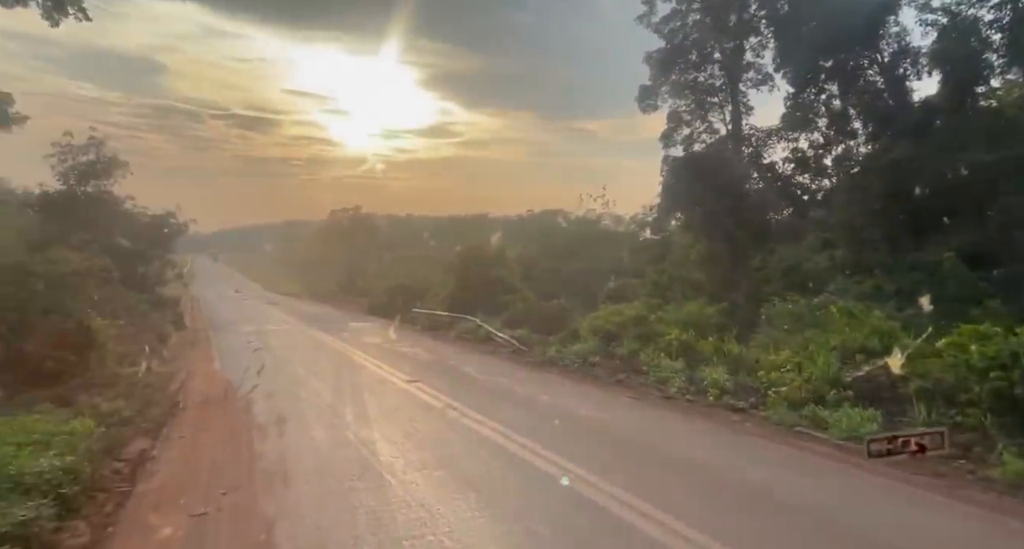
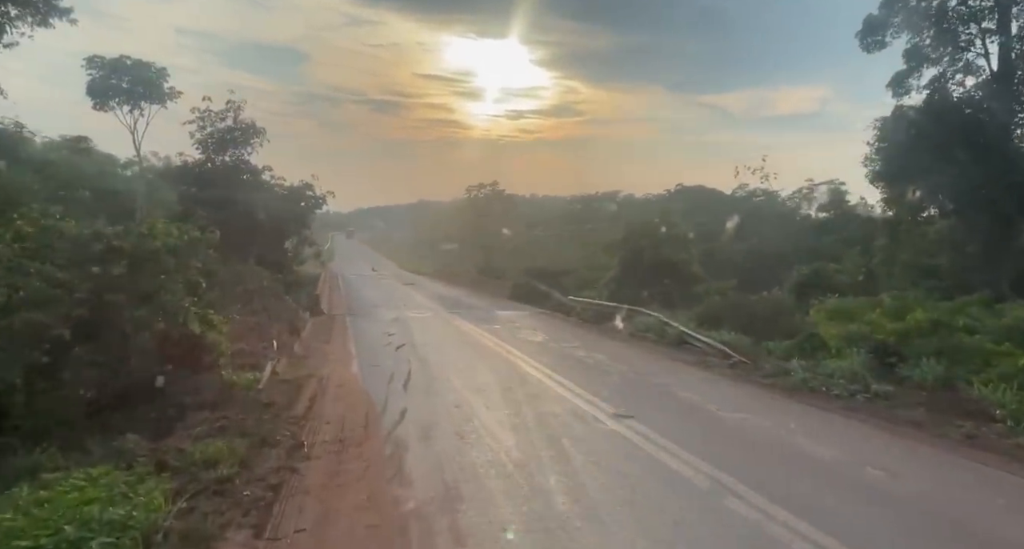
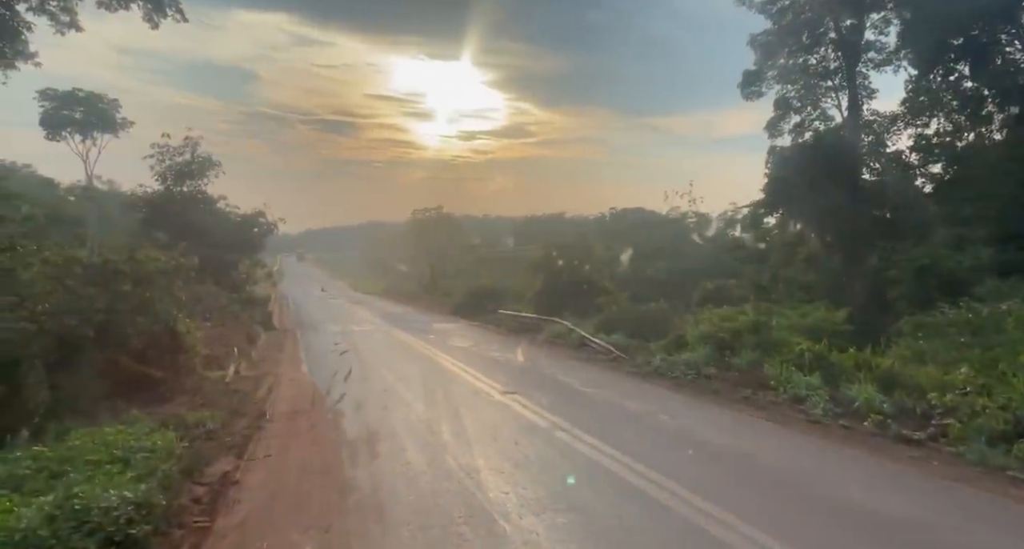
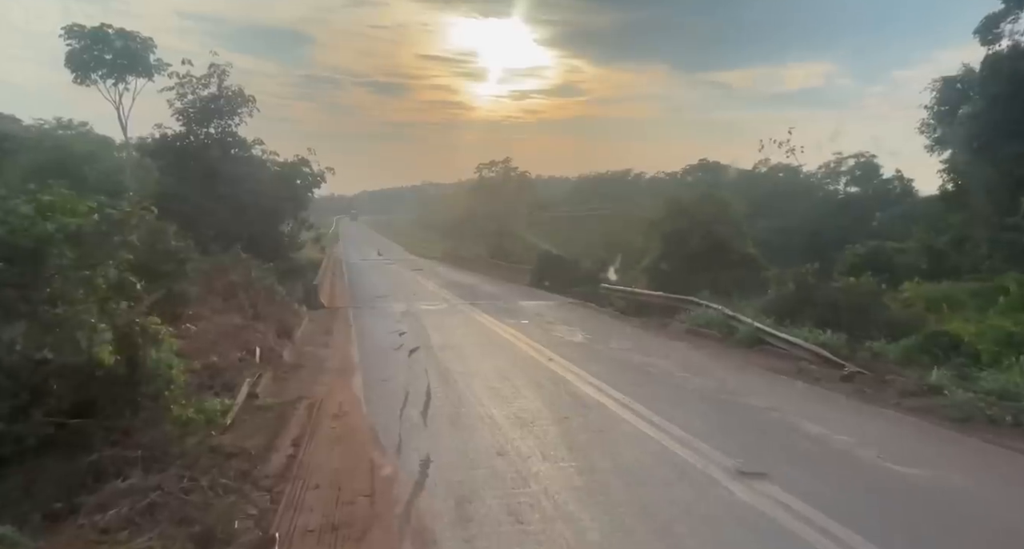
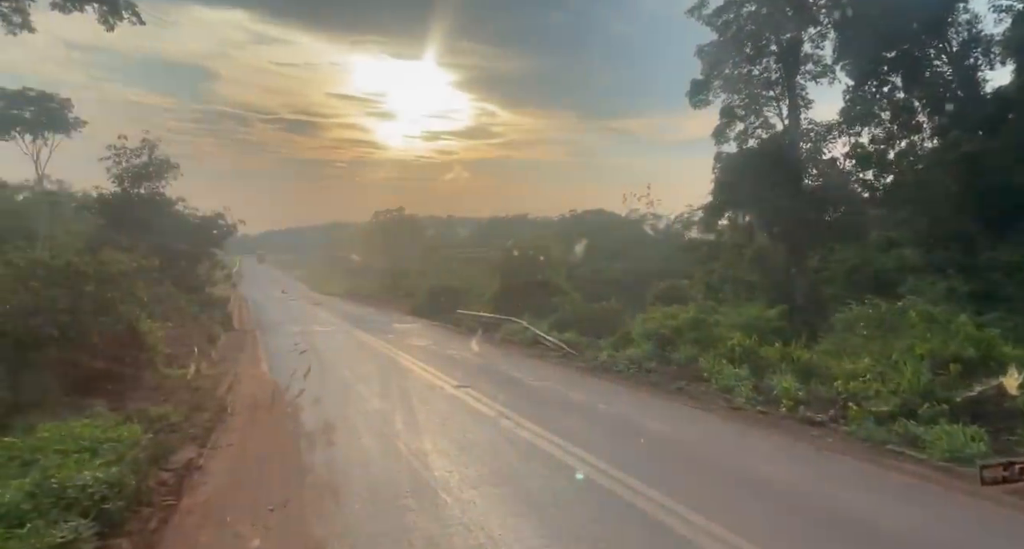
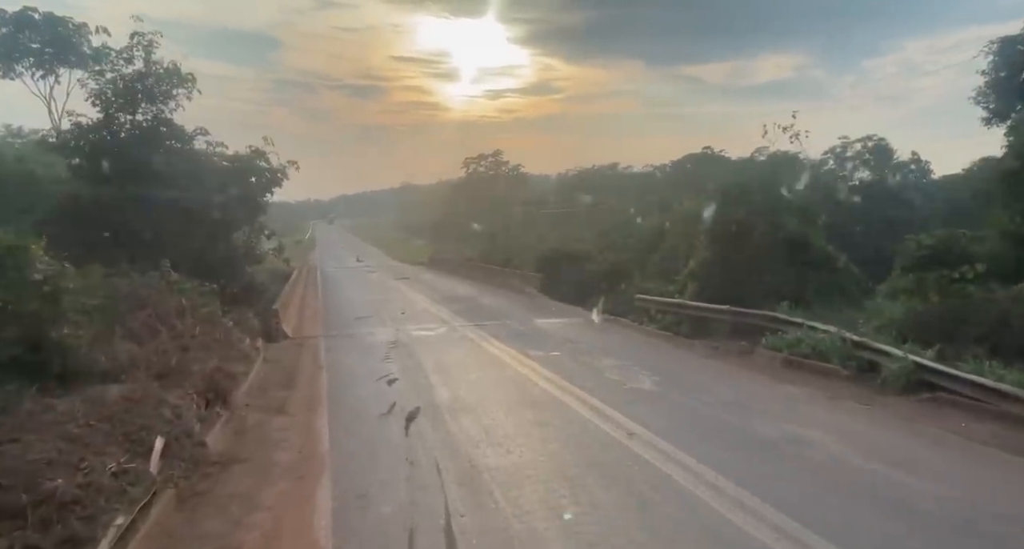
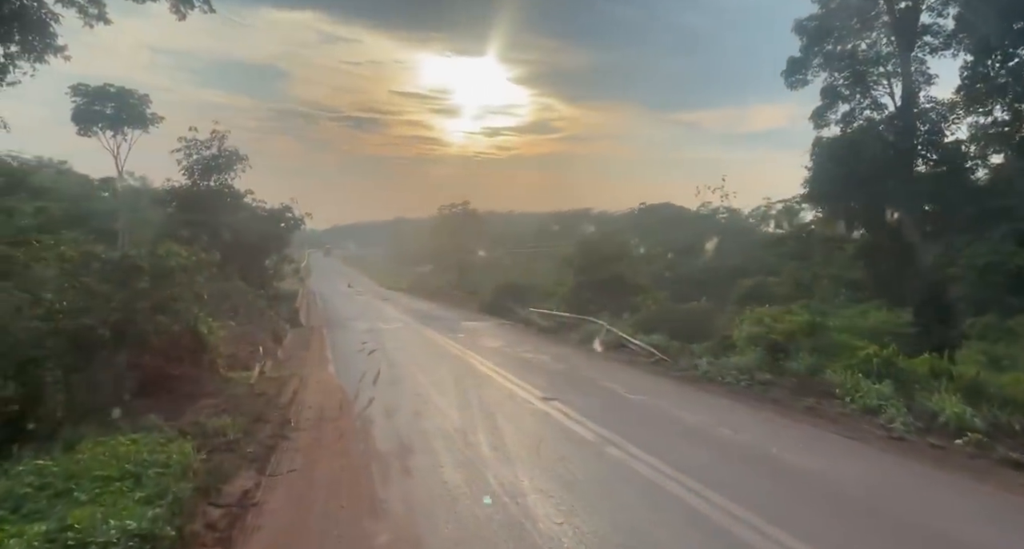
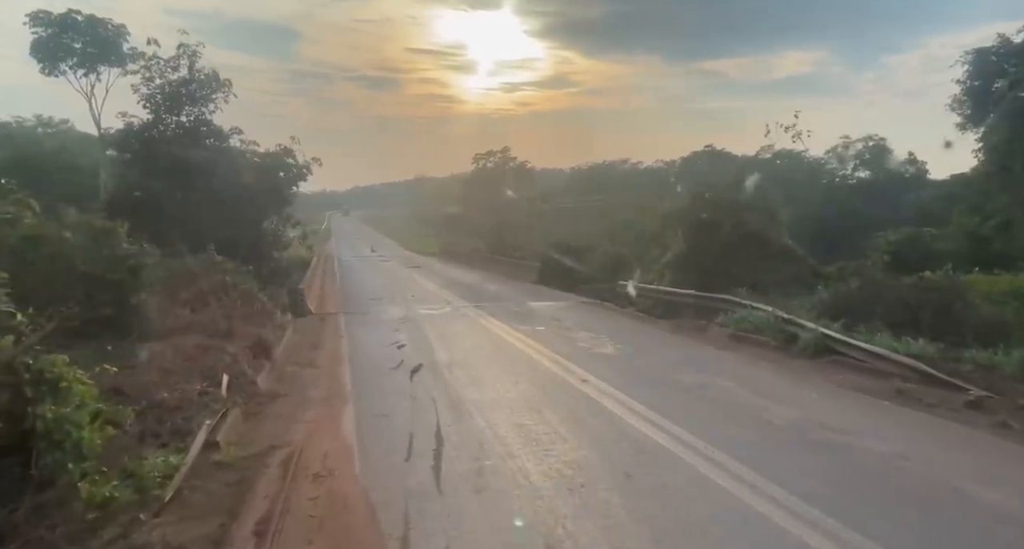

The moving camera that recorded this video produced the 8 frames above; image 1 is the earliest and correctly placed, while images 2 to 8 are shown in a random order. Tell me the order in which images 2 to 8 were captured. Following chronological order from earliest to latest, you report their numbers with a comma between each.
5, 3, 7, 2, 4, 8, 6
